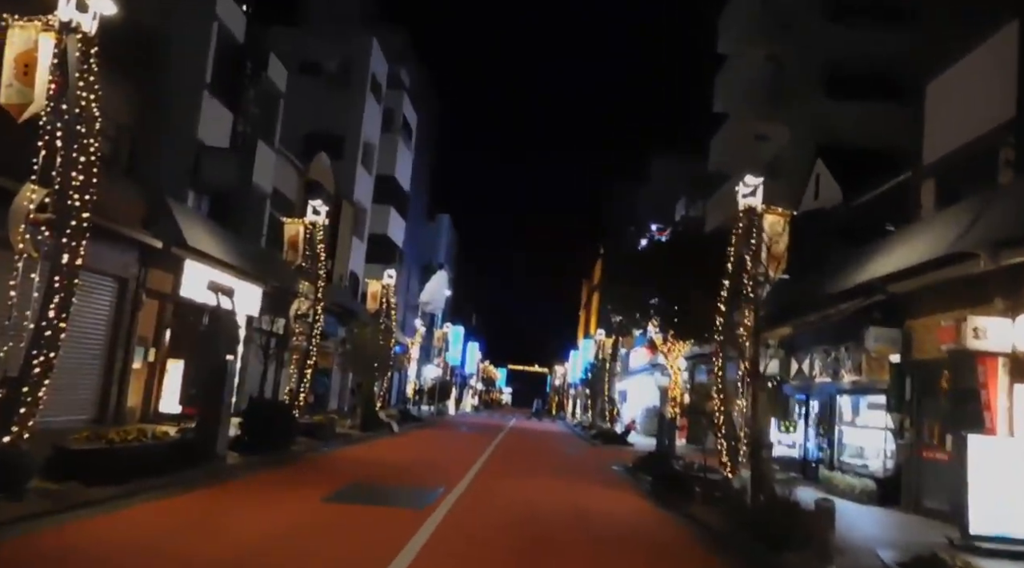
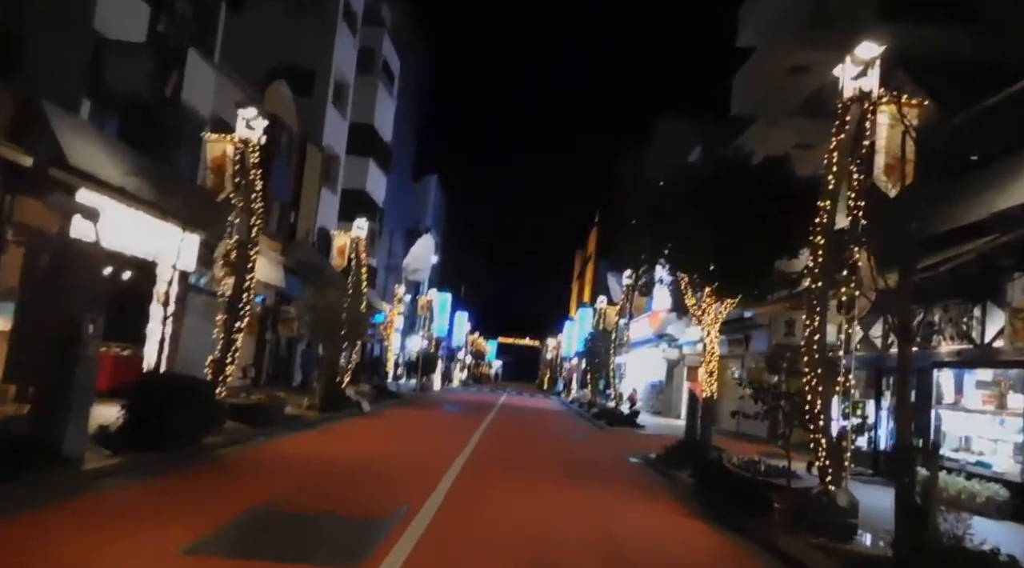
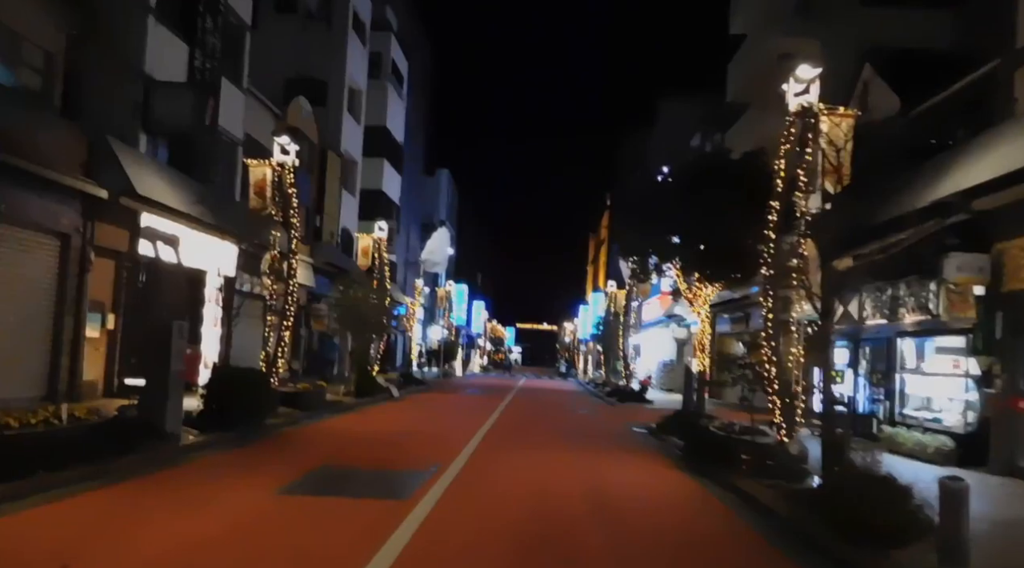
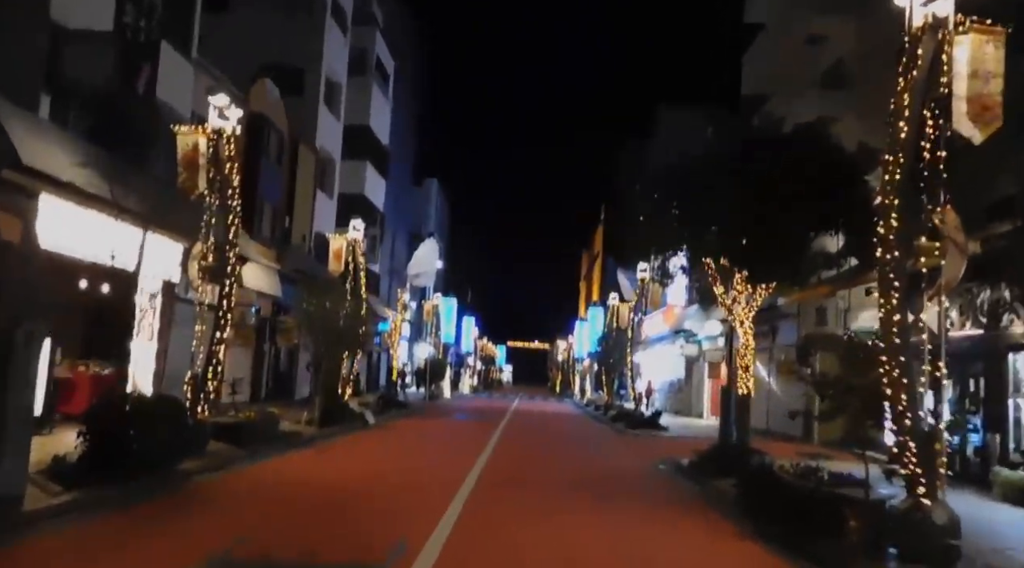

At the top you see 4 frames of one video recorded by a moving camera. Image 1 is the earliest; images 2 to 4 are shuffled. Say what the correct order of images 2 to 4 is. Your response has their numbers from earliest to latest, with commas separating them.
3, 2, 4
